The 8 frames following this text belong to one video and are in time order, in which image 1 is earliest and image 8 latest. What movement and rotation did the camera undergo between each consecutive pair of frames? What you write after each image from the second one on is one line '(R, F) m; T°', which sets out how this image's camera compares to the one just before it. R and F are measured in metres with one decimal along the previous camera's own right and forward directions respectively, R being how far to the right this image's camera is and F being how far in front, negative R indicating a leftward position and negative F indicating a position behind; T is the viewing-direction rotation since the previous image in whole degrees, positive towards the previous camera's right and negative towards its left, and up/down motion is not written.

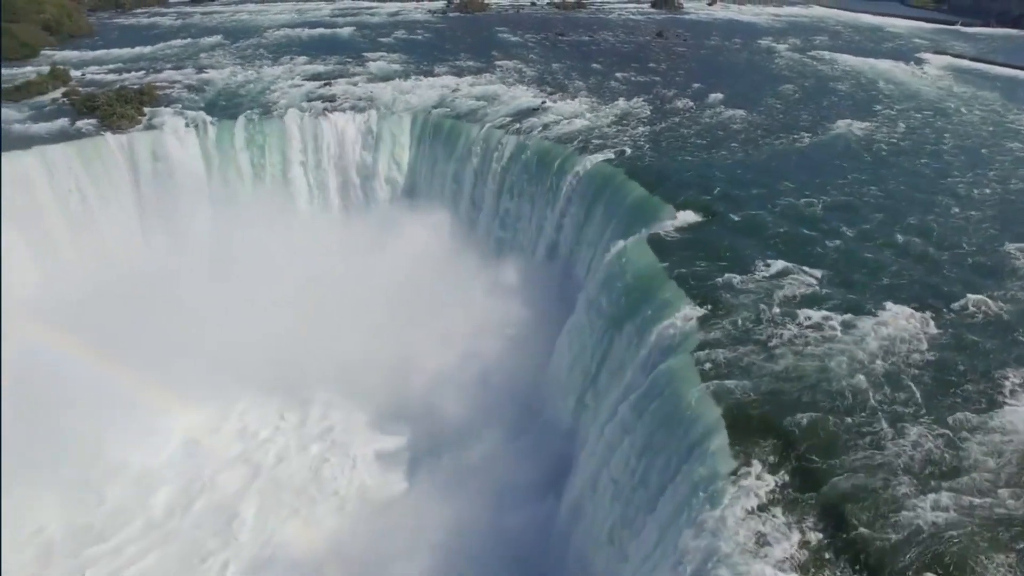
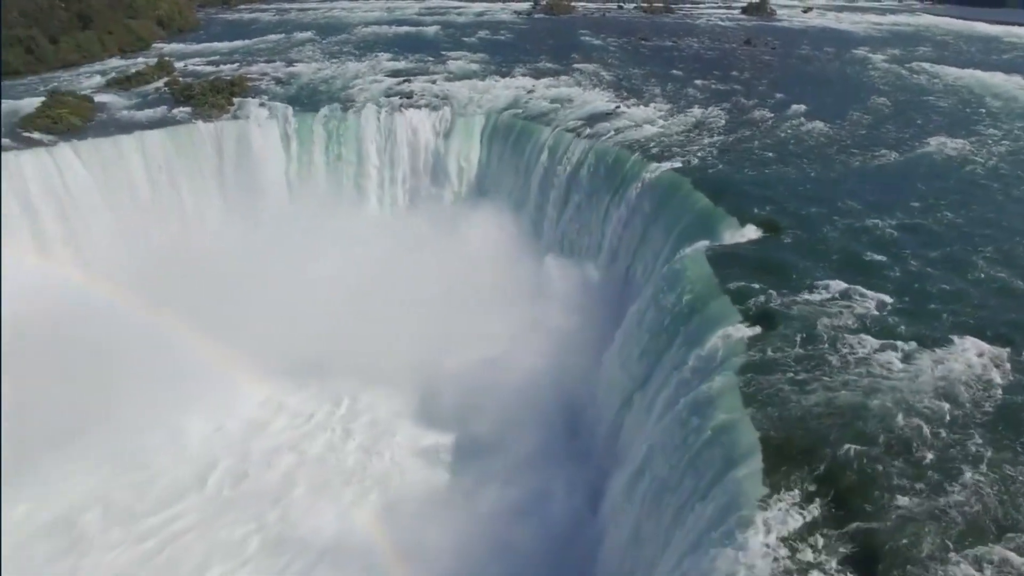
(+0.6, 0.0) m; -6°
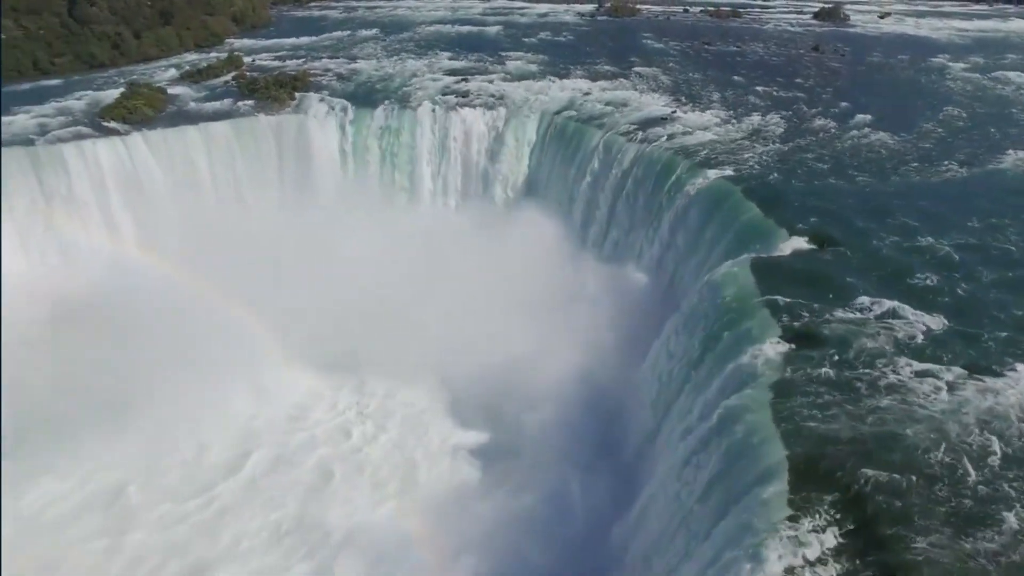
(+0.5, 0.0) m; -5°
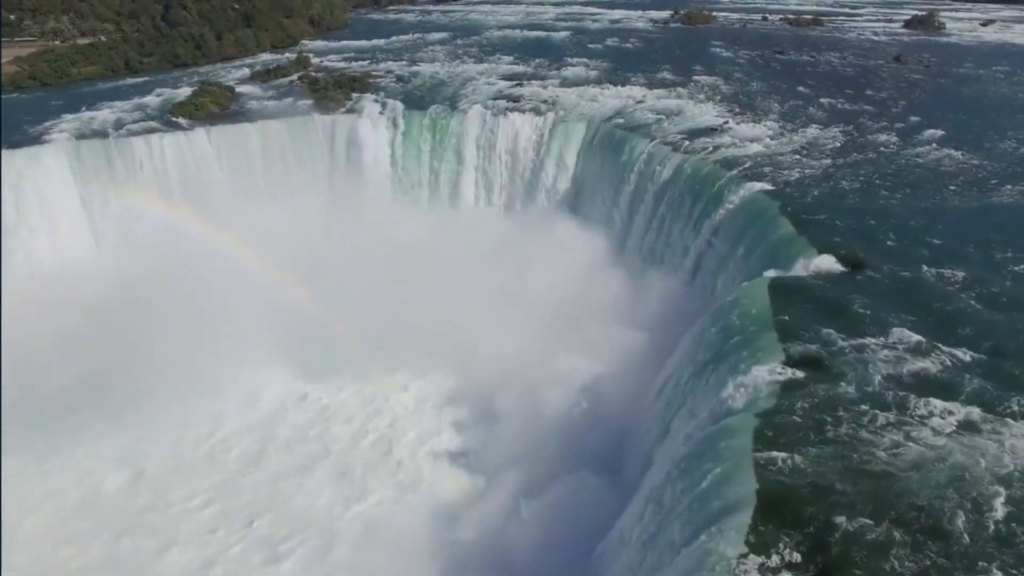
(+1.6, +0.2) m; -8°
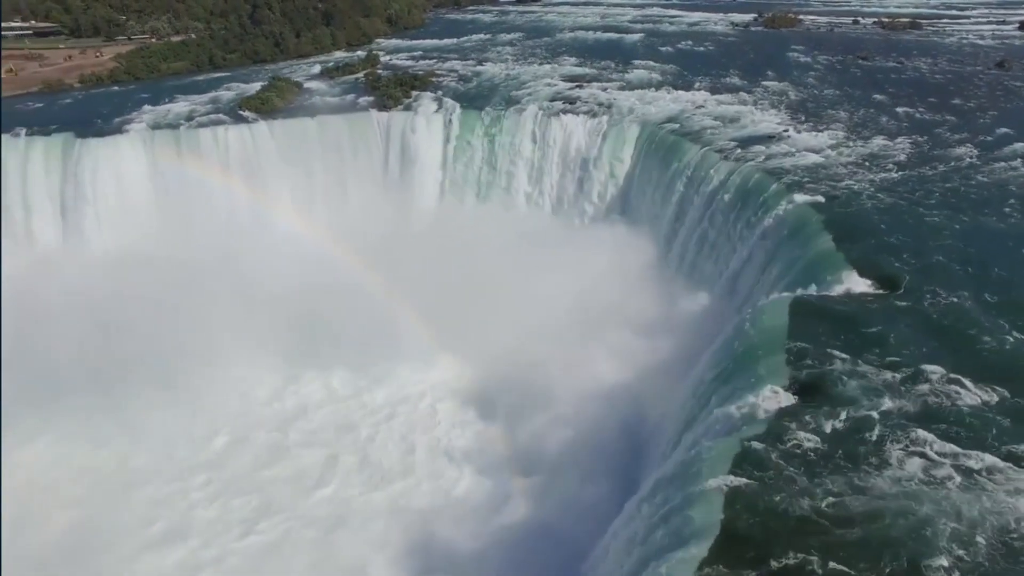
(+1.6, +0.4) m; -8°
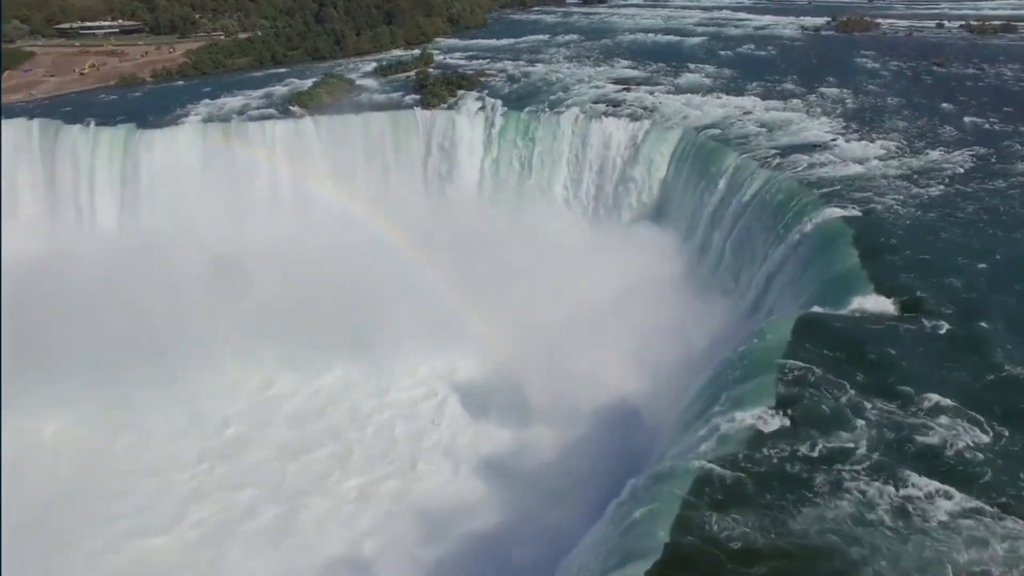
(+1.5, +0.4) m; -7°
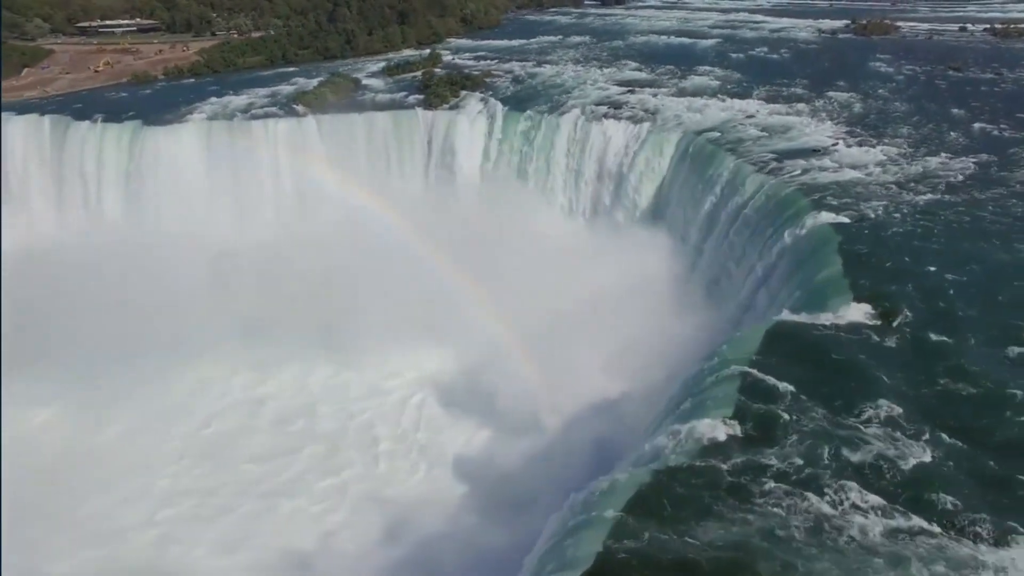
(+1.0, +0.3) m; -3°
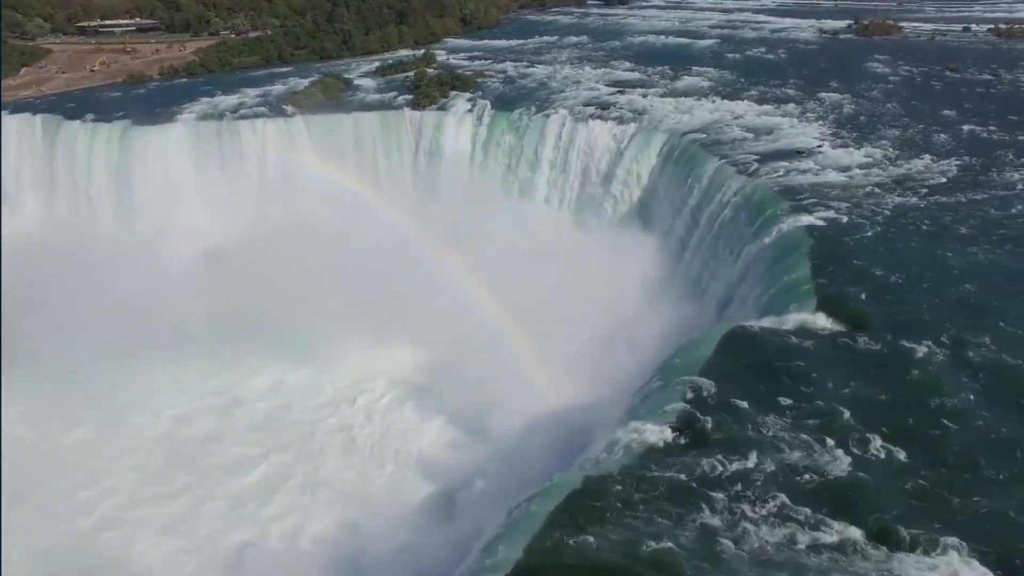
(+0.9, +0.3) m; -2°
